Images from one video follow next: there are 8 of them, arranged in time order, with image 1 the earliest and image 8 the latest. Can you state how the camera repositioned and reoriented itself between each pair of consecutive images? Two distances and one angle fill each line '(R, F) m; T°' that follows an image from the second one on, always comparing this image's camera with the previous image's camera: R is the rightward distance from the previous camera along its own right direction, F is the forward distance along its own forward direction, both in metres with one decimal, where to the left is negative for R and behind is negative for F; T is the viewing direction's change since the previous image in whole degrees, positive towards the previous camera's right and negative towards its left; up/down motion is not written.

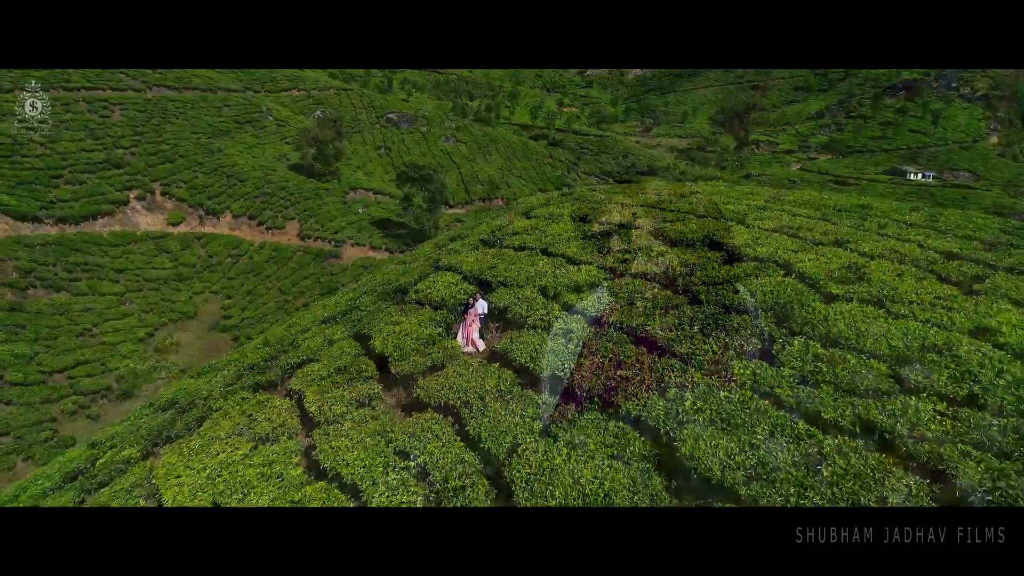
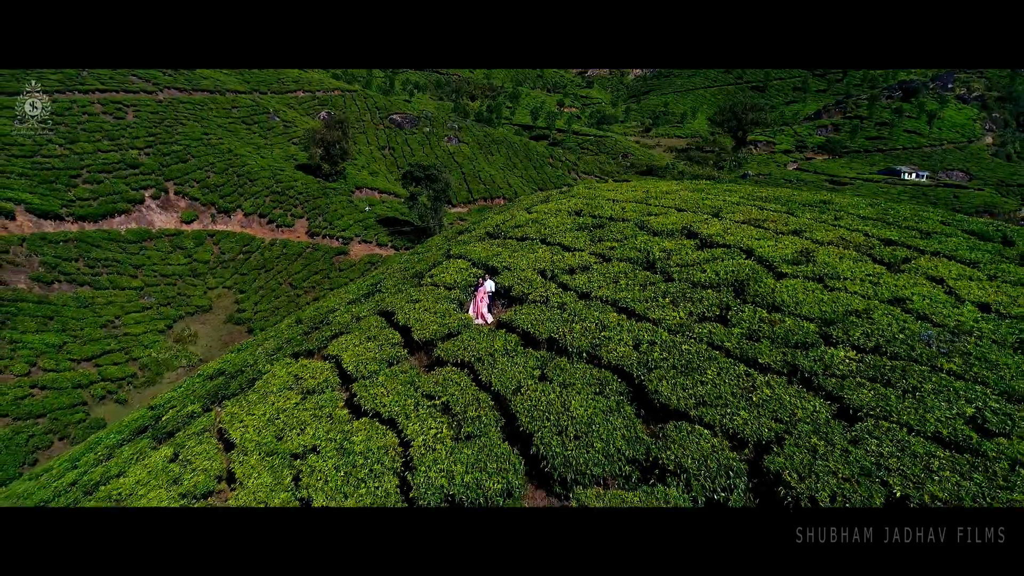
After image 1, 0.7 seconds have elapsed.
(0.0, -1.2) m; 0°
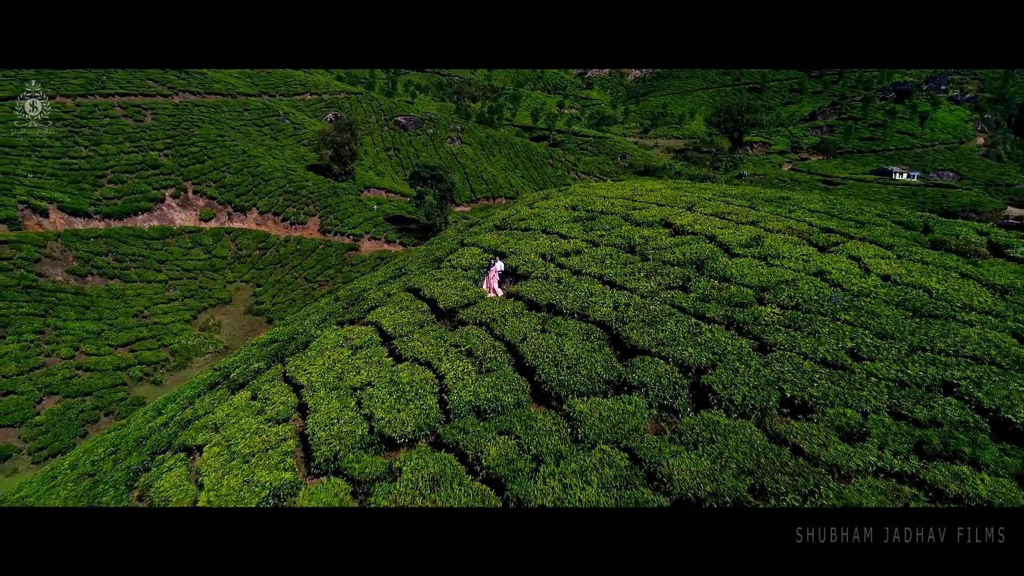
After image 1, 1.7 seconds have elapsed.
(-0.1, -1.8) m; 0°
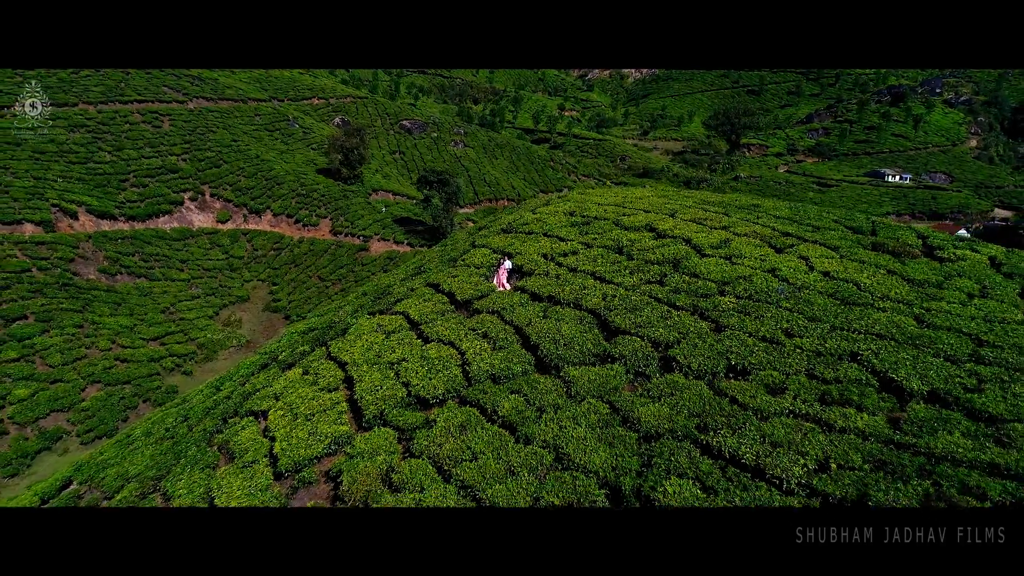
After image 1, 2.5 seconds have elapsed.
(-0.1, -1.7) m; 0°
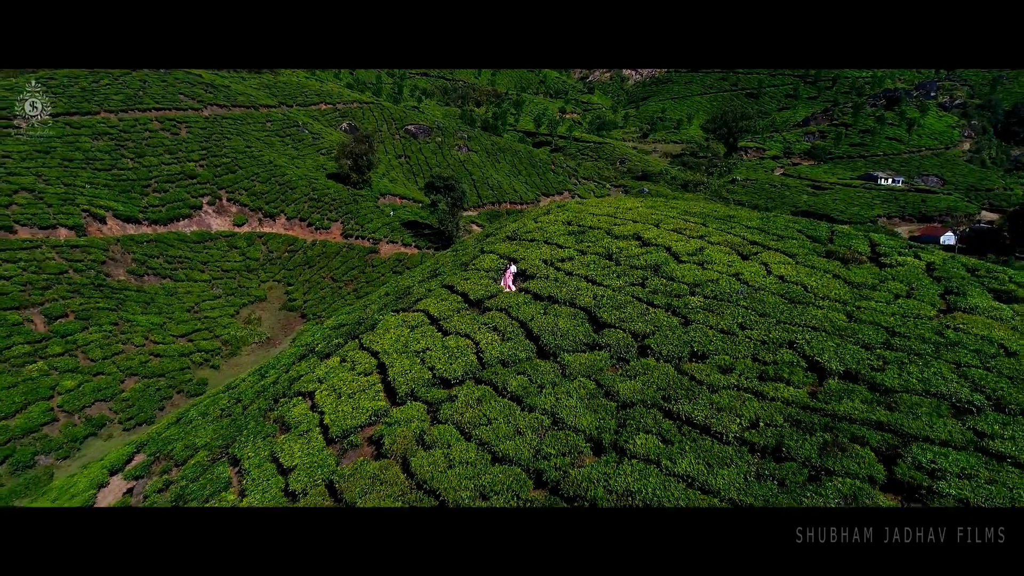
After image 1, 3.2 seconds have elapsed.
(-0.1, -1.9) m; 0°
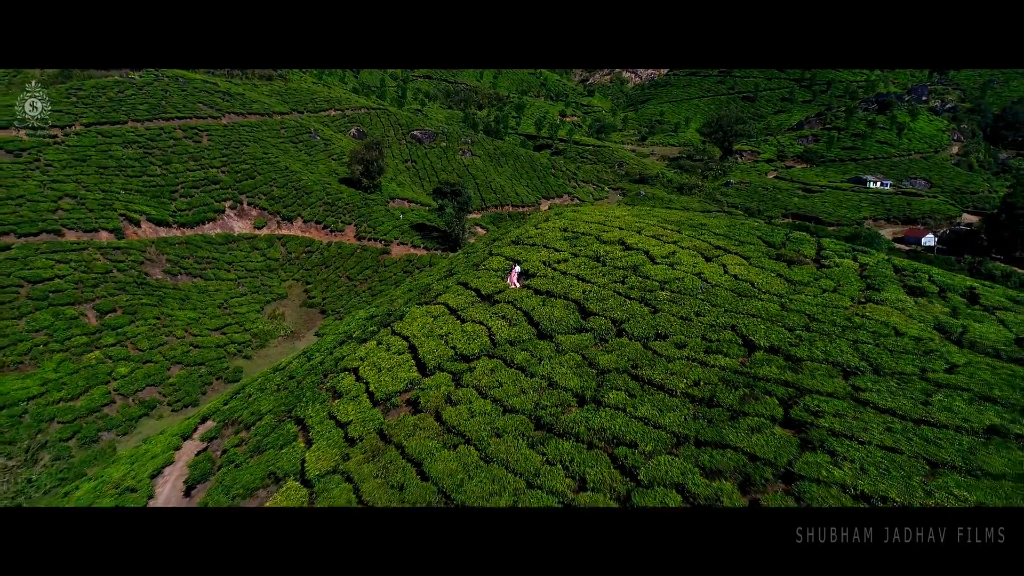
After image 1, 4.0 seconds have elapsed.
(-0.1, -2.7) m; 0°
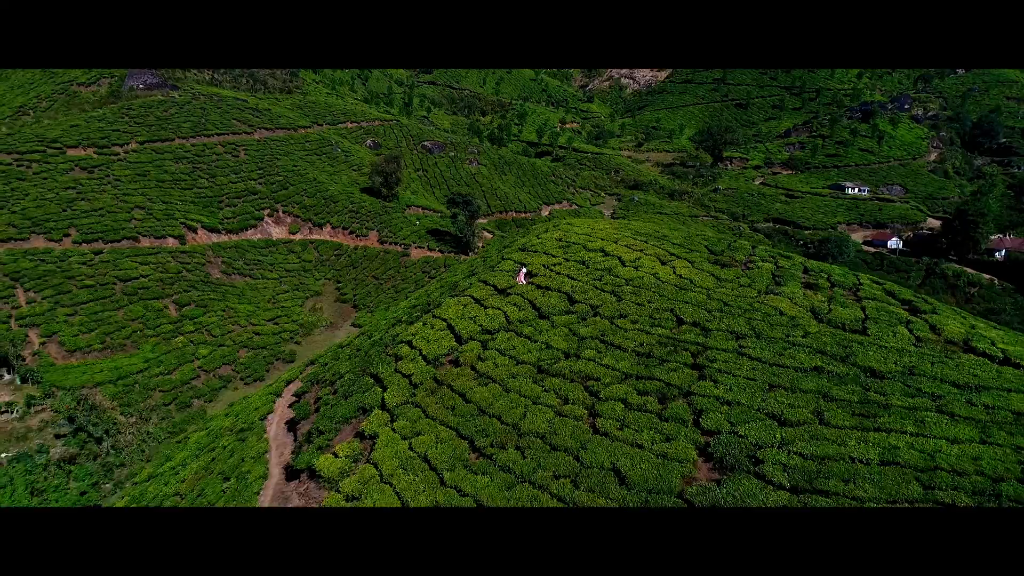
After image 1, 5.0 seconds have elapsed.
(-0.2, -5.6) m; 0°
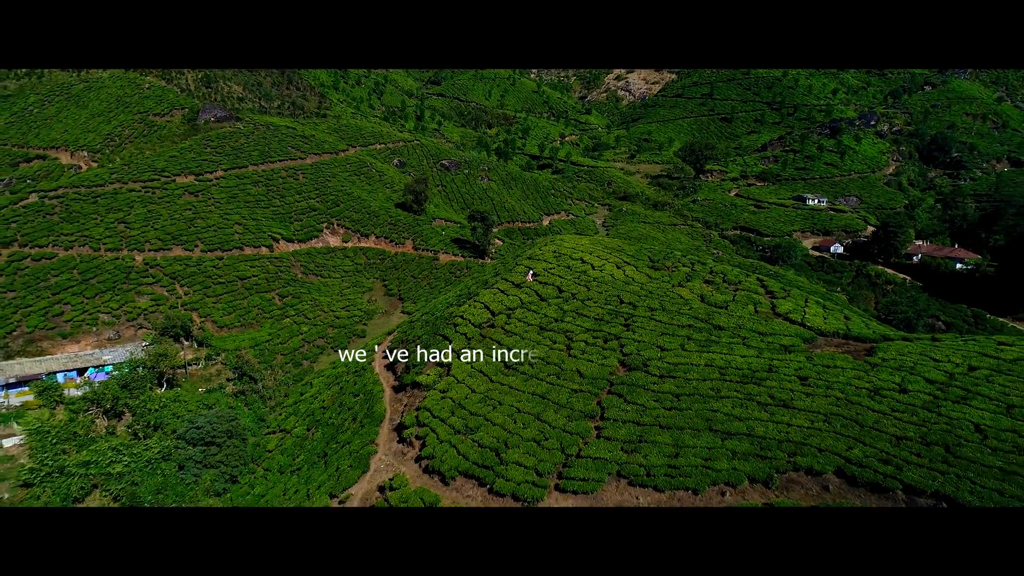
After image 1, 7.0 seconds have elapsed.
(-0.5, -12.4) m; 0°
